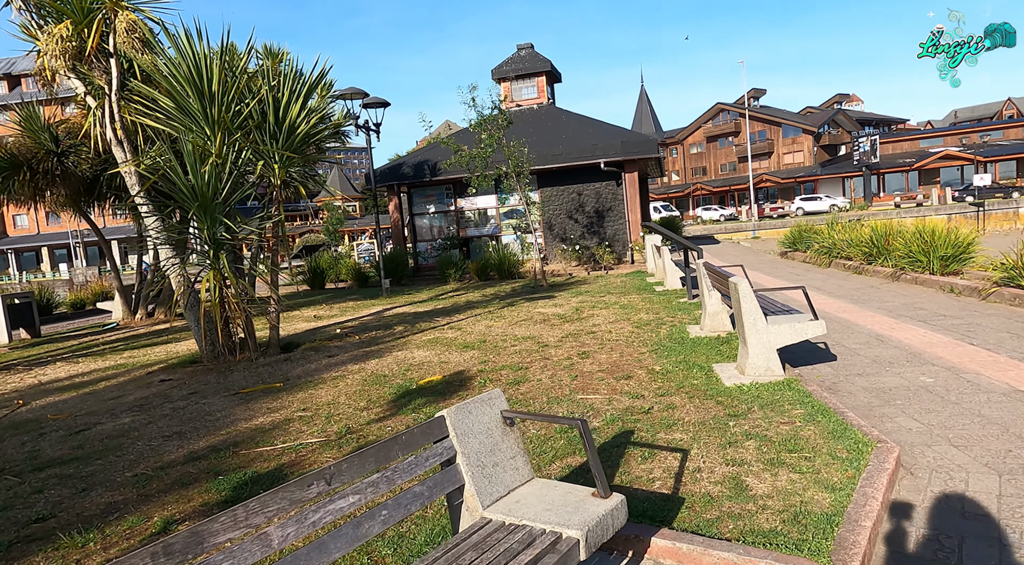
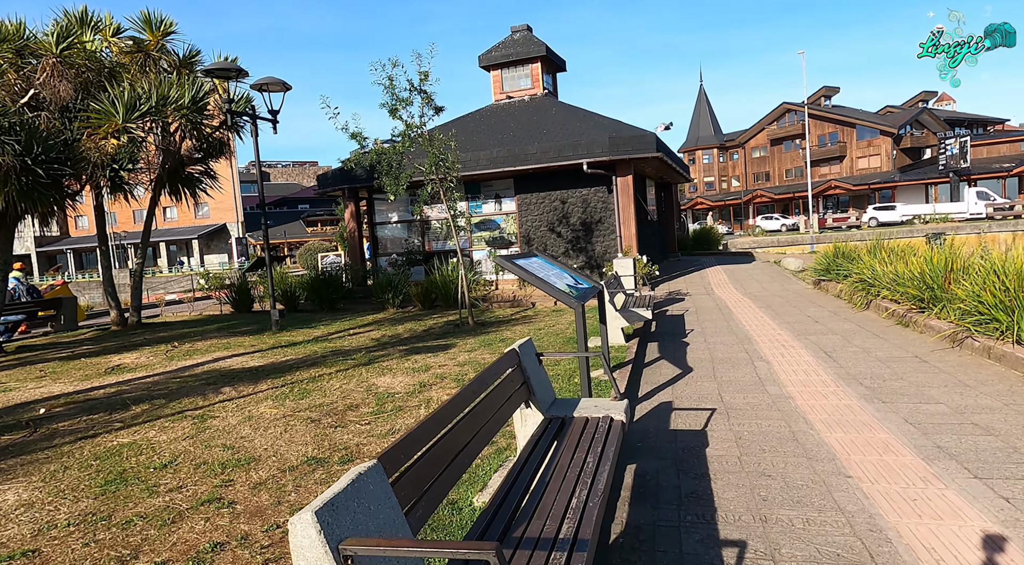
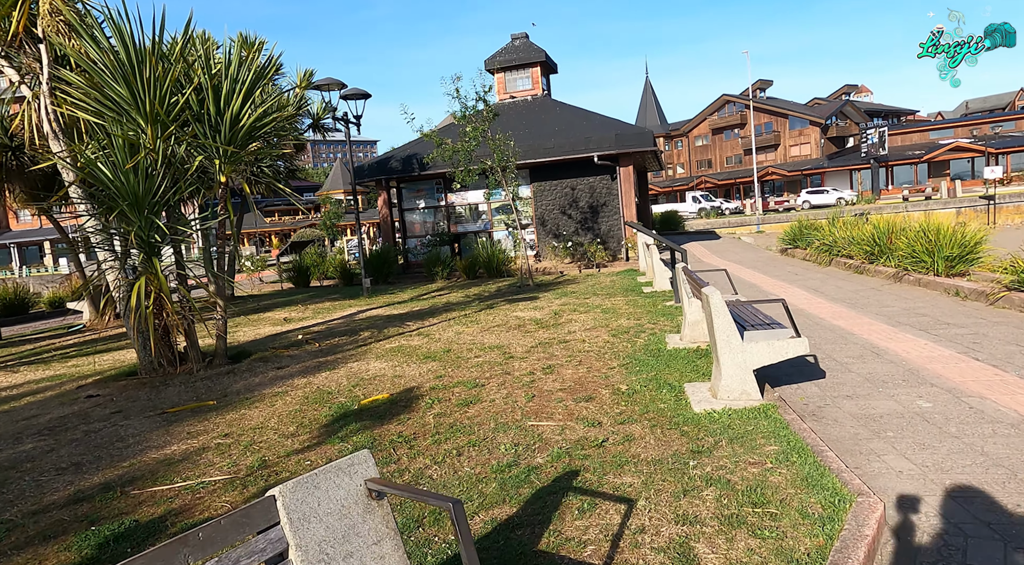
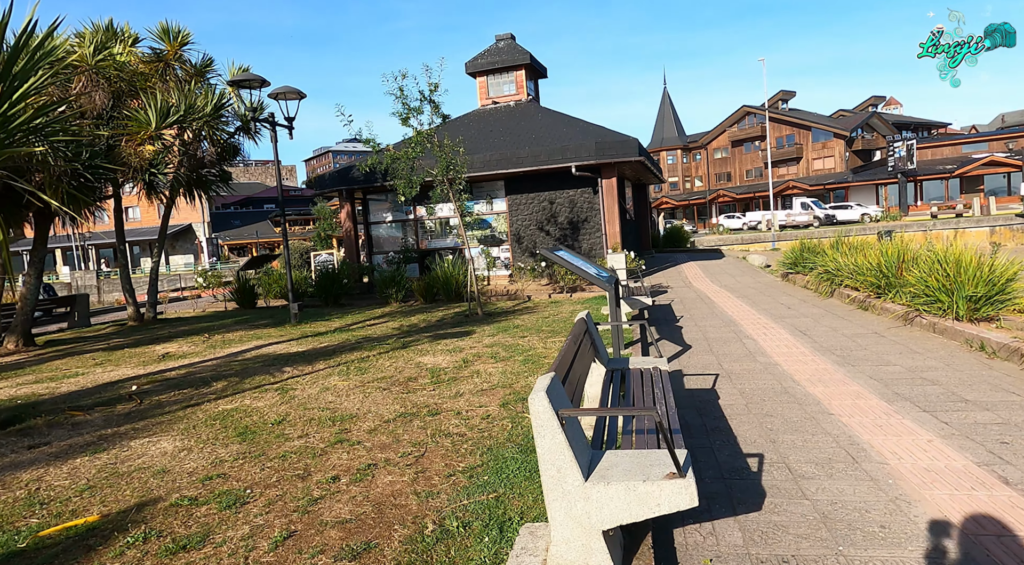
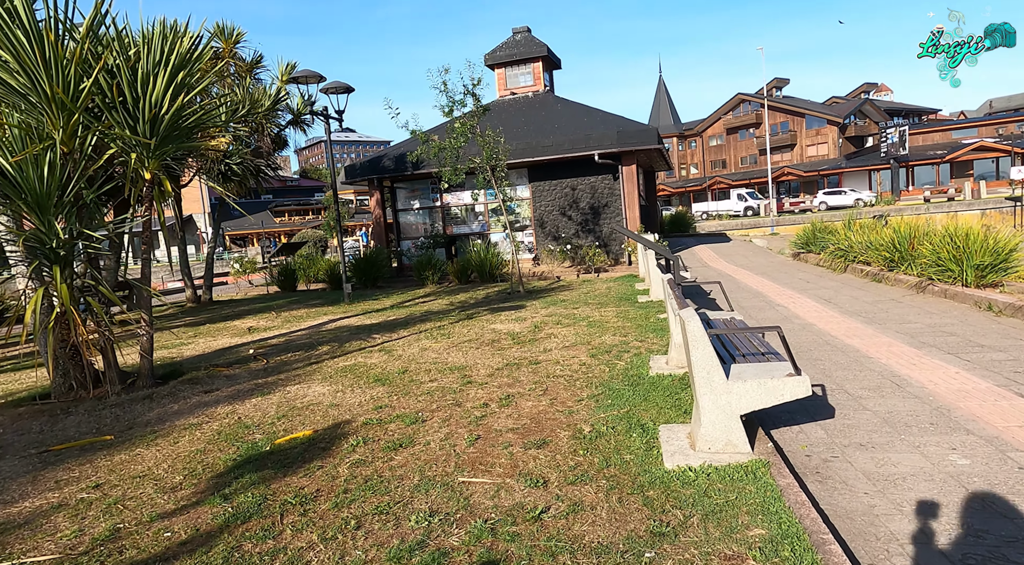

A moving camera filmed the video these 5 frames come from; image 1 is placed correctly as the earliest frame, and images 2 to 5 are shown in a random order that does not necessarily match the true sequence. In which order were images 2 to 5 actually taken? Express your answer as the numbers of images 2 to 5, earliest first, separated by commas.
3, 5, 4, 2
